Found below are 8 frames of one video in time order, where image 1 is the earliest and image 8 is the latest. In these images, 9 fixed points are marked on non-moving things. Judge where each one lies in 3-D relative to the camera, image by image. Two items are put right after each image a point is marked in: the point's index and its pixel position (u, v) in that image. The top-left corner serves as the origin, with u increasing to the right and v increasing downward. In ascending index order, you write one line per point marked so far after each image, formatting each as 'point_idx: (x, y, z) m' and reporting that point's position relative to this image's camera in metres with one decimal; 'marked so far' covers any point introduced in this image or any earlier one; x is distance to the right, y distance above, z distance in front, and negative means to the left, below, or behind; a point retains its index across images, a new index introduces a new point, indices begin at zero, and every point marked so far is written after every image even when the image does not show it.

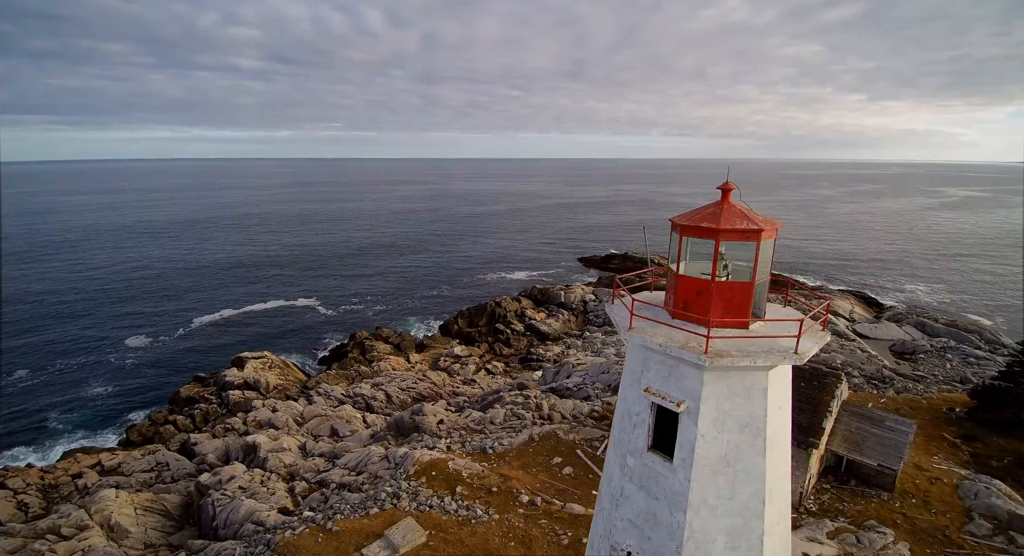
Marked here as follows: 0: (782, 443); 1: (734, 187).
0: (+4.9, -3.0, +10.8) m
1: (+4.0, +1.7, +10.5) m
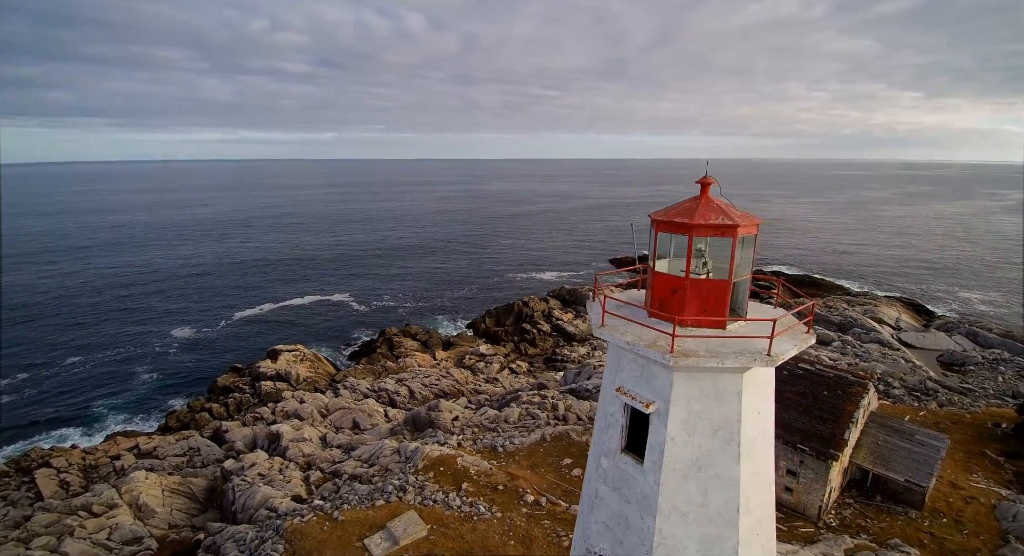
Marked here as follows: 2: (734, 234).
0: (+4.4, -3.1, +10.4) m
1: (+3.5, +1.7, +10.1) m
2: (+3.6, +0.8, +9.6) m
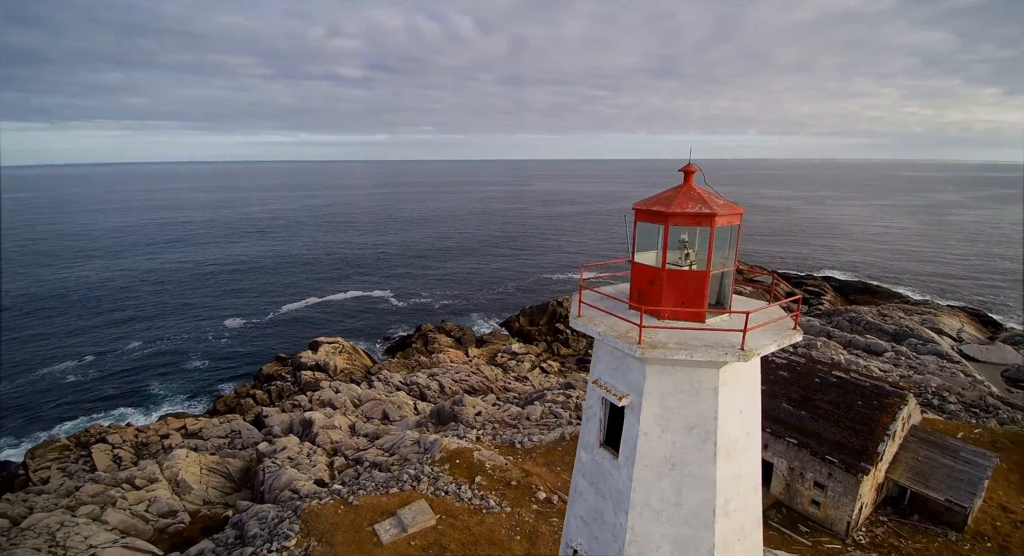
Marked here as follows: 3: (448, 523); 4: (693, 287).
0: (+3.9, -3.0, +10.0) m
1: (+3.1, +1.9, +9.9) m
2: (+3.2, +0.9, +9.4) m
3: (-1.9, -7.4, +17.8) m
4: (+3.0, -0.1, +9.7) m
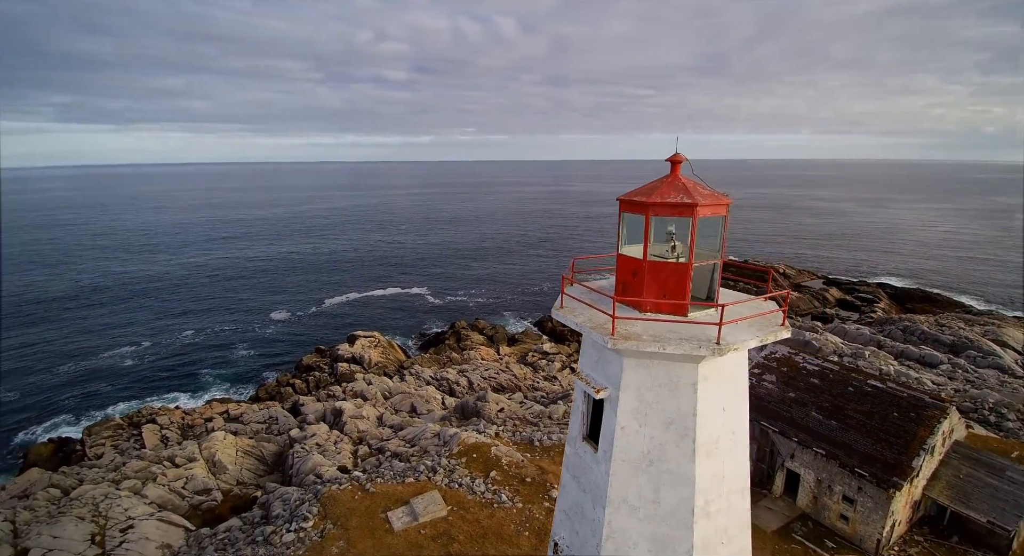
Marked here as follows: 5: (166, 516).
0: (+3.6, -2.9, +9.7) m
1: (+2.8, +2.0, +9.7) m
2: (+2.8, +1.0, +9.2) m
3: (-1.6, -7.3, +18.0) m
4: (+2.6, 0.0, +9.5) m
5: (-11.5, -7.9, +19.6) m
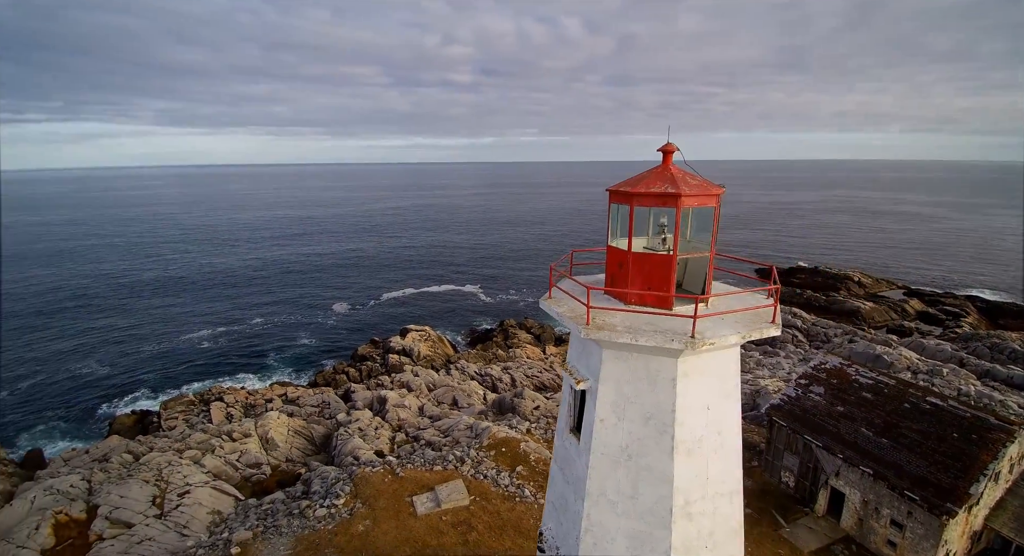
0: (+3.2, -2.8, +9.4) m
1: (+2.6, +2.1, +9.5) m
2: (+2.5, +1.1, +9.0) m
3: (-1.0, -7.1, +18.3) m
4: (+2.3, +0.1, +9.3) m
5: (-10.6, -7.5, +21.2) m
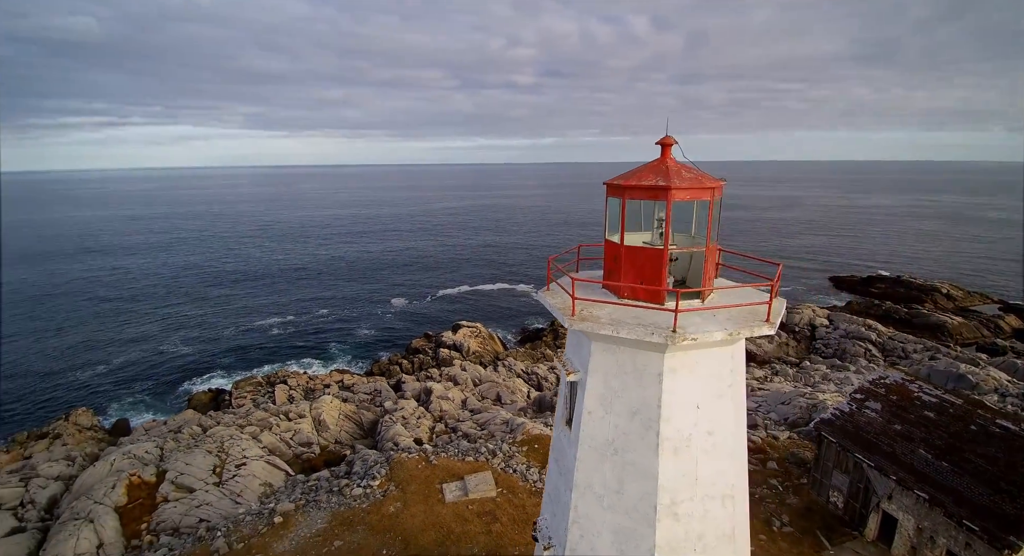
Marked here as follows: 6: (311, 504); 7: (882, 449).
0: (+3.0, -2.7, +9.1) m
1: (+2.5, +2.2, +9.3) m
2: (+2.4, +1.2, +8.8) m
3: (-0.2, -7.0, +18.5) m
4: (+2.2, +0.2, +9.2) m
5: (-9.3, -7.0, +22.6) m
6: (-6.7, -7.4, +19.4) m
7: (+12.3, -5.7, +19.4) m
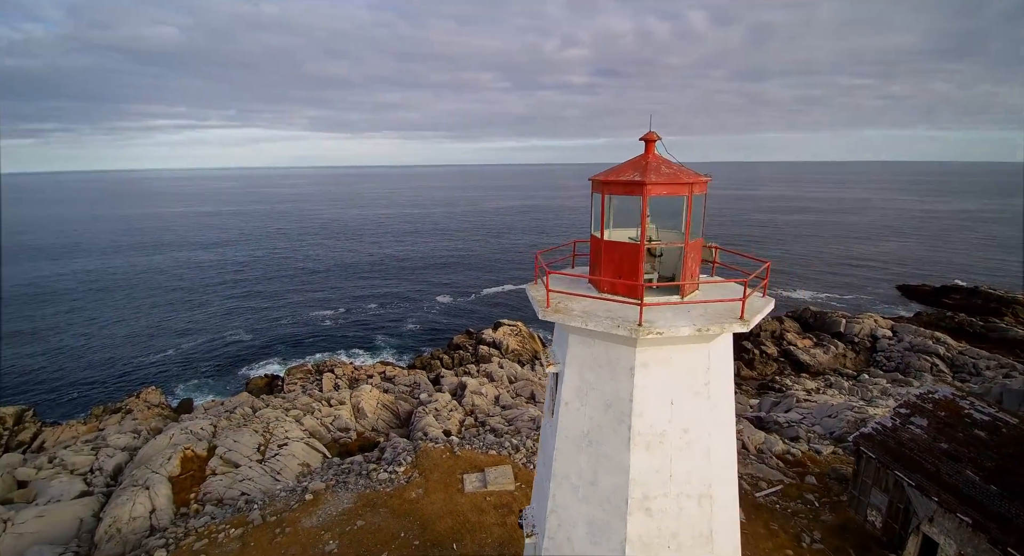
0: (+2.5, -2.6, +9.1) m
1: (+2.3, +2.2, +9.4) m
2: (+2.0, +1.3, +8.9) m
3: (+0.4, -6.9, +18.8) m
4: (+1.9, +0.3, +9.3) m
5: (-8.2, -6.7, +23.9) m
6: (-6.0, -7.2, +20.4) m
7: (+12.9, -5.9, +18.3) m
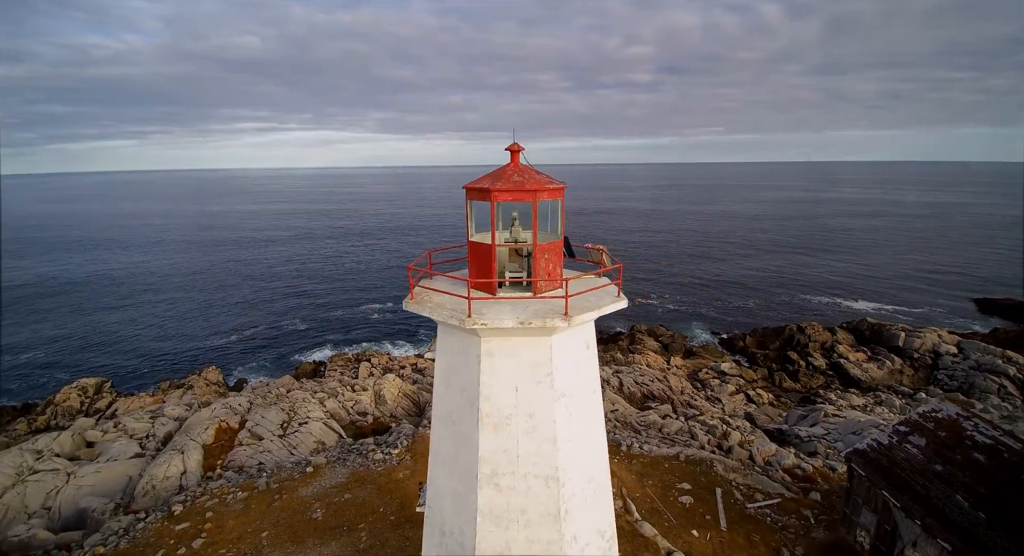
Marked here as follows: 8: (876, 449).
0: (+0.2, -2.6, +9.8) m
1: (+0.1, +2.3, +10.1) m
2: (-0.3, +1.3, +9.7) m
3: (-0.5, -6.8, +19.7) m
4: (-0.4, +0.3, +10.1) m
5: (-8.1, -6.5, +26.1) m
6: (-6.5, -7.0, +22.3) m
7: (+11.8, -6.2, +17.1) m
8: (+11.7, -5.5, +18.7) m
